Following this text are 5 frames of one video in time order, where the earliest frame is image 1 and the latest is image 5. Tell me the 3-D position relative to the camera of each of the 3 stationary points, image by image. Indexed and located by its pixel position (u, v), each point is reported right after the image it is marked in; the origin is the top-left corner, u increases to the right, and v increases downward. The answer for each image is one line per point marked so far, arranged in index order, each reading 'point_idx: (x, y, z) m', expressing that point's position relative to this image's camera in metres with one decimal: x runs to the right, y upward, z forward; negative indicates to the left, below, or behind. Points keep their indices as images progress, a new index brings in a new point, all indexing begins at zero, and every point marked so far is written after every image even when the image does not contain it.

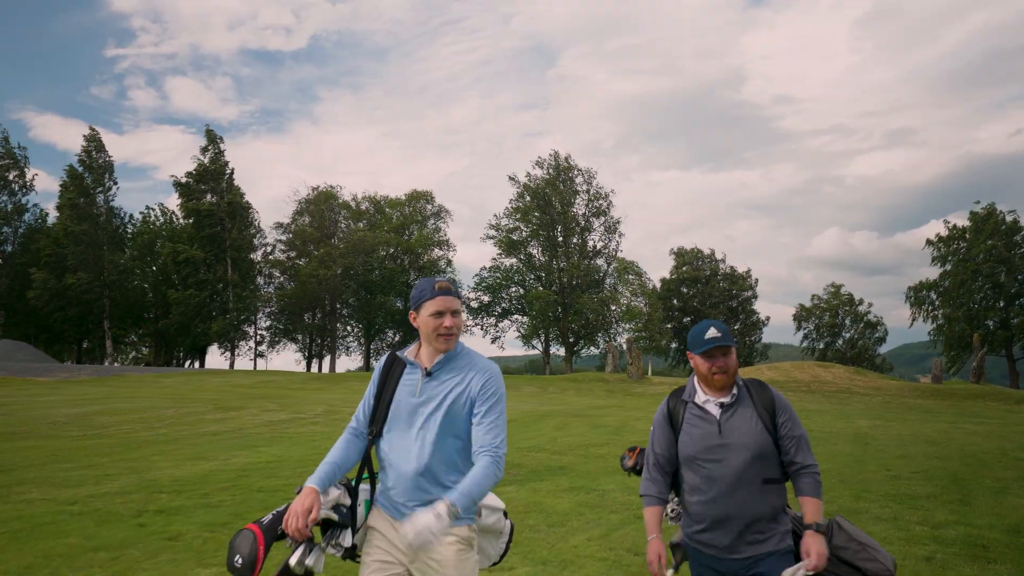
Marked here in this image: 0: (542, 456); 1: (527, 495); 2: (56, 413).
0: (+0.8, -3.9, +15.6) m
1: (+0.3, -3.5, +11.2) m
2: (-12.1, -3.3, +17.8) m
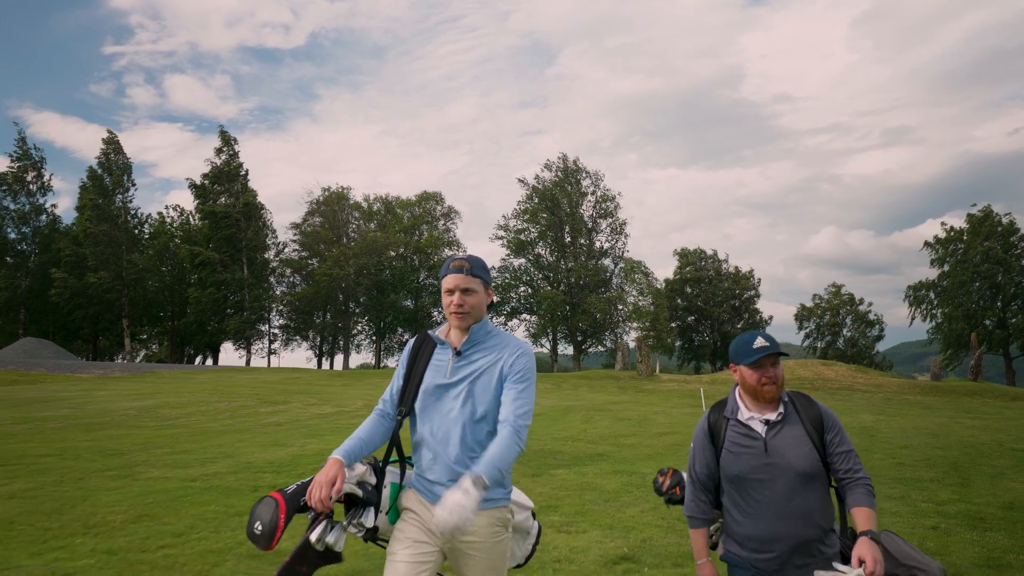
0: (+1.7, -3.9, +16.9) m
1: (+1.2, -3.5, +12.5) m
2: (-11.1, -3.4, +19.2) m
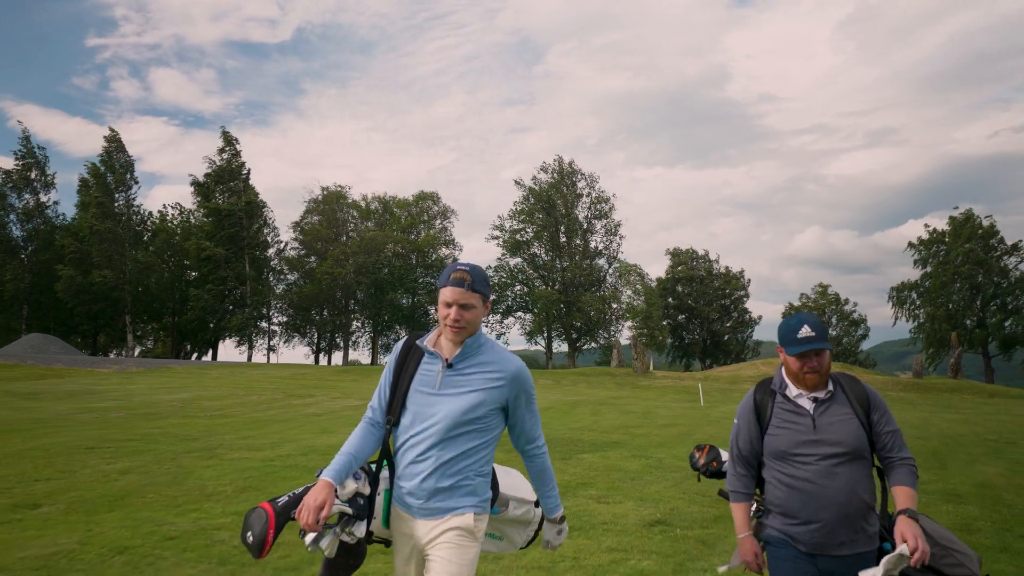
0: (+2.3, -4.0, +18.4) m
1: (+1.9, -3.6, +14.0) m
2: (-10.6, -3.4, +20.4) m
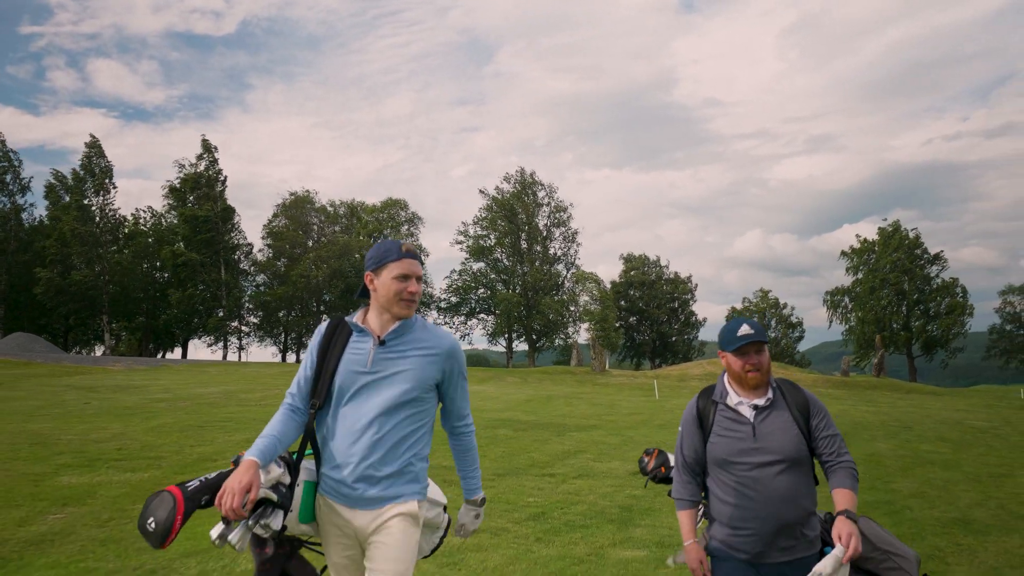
0: (+2.1, -4.4, +22.5) m
1: (+2.1, -4.0, +18.1) m
2: (-10.9, -3.7, +23.6) m
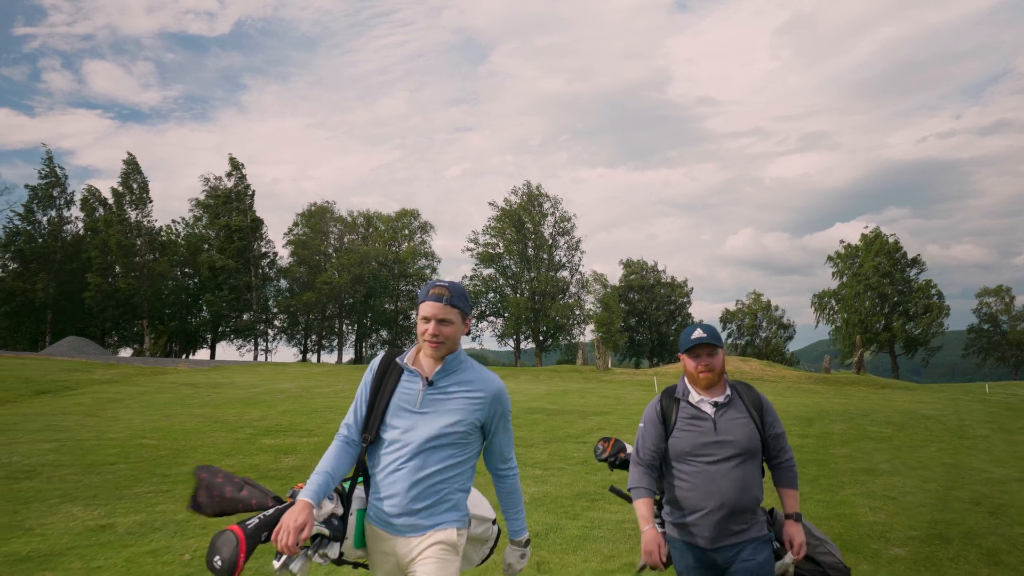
0: (+3.2, -4.9, +27.6) m
1: (+3.2, -4.6, +23.2) m
2: (-9.8, -4.3, +28.6) m
